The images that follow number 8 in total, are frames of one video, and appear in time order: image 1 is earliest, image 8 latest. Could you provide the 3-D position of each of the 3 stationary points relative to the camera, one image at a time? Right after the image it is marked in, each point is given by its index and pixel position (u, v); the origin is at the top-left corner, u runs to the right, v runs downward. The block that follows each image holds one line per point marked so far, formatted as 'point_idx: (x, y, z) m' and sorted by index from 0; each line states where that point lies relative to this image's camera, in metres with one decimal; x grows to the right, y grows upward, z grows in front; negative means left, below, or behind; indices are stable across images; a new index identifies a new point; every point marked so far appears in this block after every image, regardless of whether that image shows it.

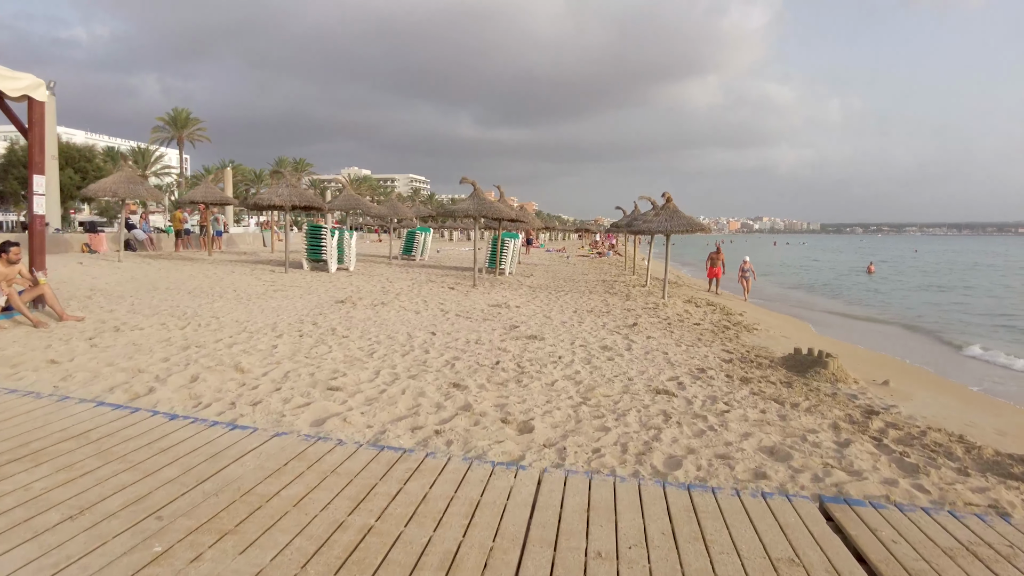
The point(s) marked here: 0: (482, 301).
0: (-0.4, -0.2, +9.7) m
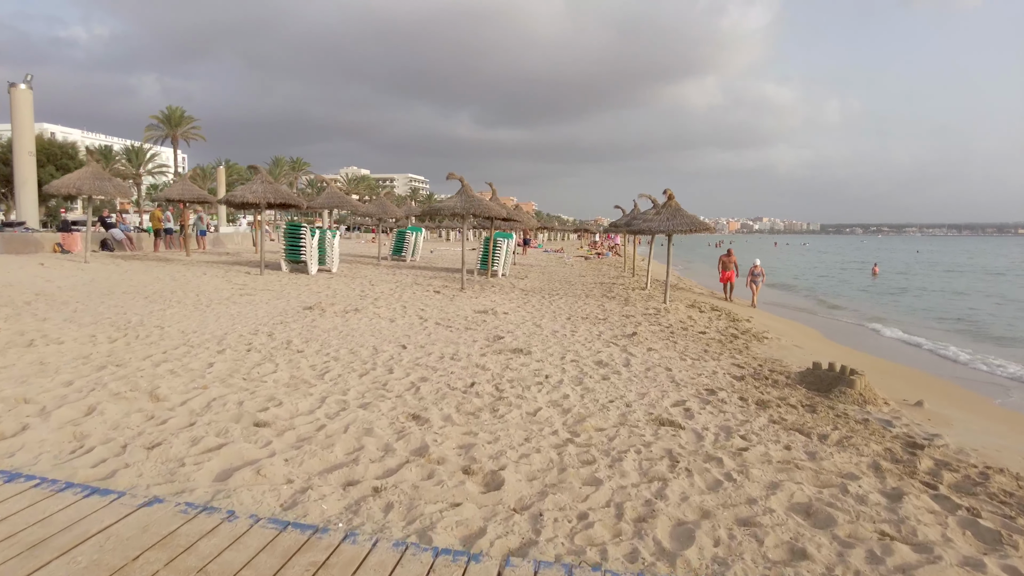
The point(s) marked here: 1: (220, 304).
0: (-0.6, -0.2, +8.9) m
1: (-3.5, -0.2, +8.2) m
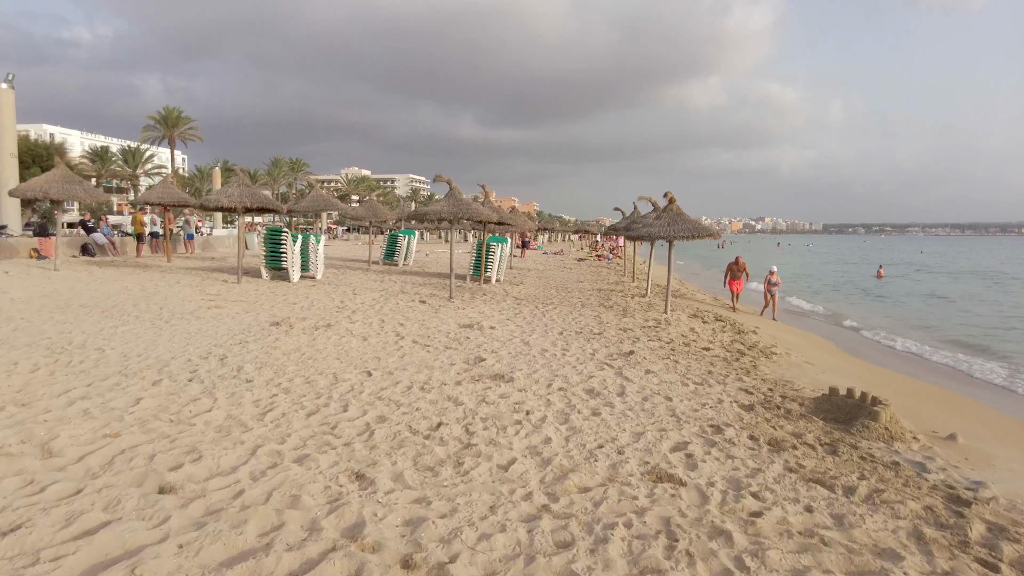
0: (-0.7, -0.4, +8.2) m
1: (-3.6, -0.3, +7.6) m
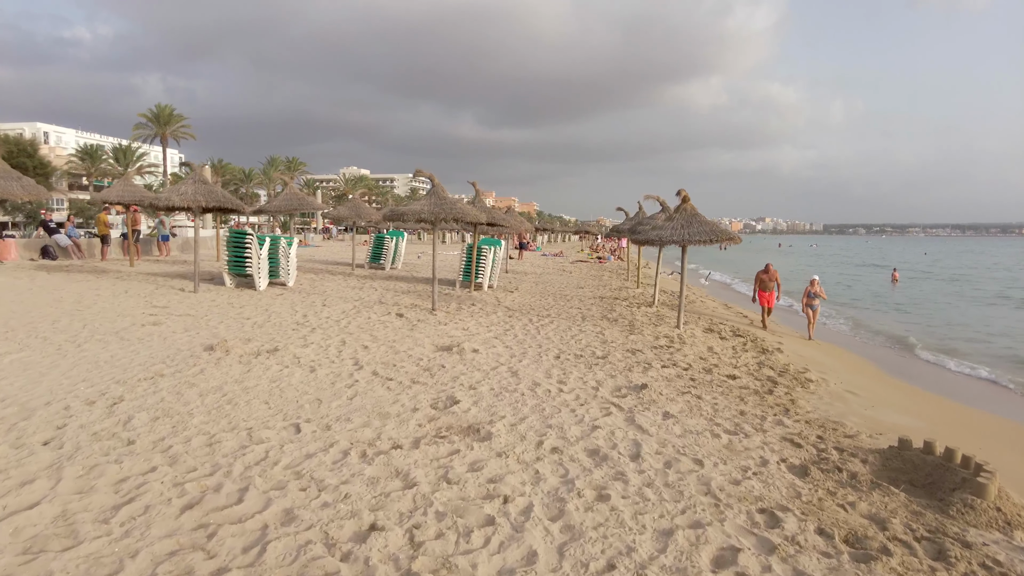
0: (-0.9, -0.5, +7.0) m
1: (-3.8, -0.5, +6.3) m
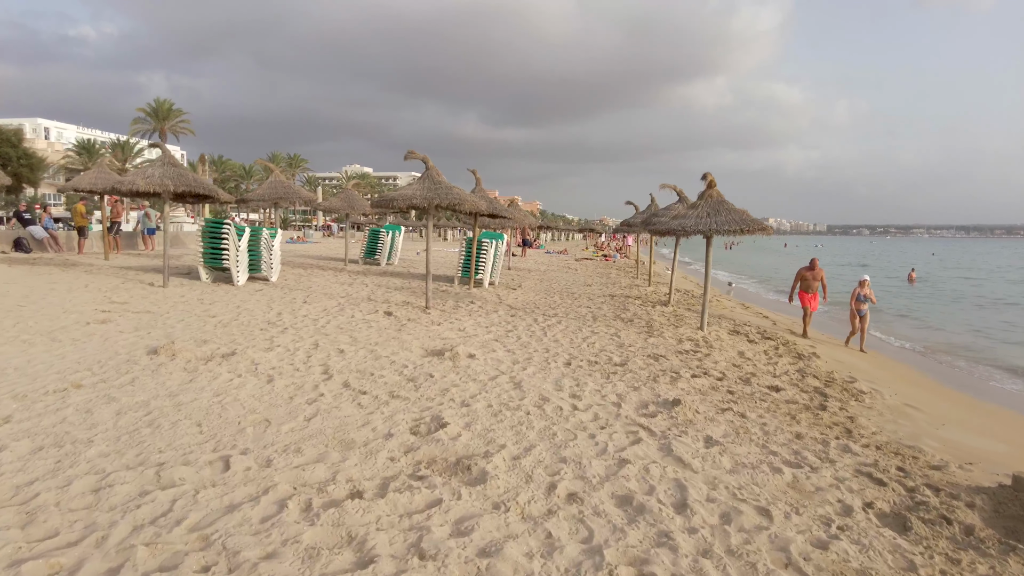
0: (-0.8, -0.5, +6.0) m
1: (-3.7, -0.4, +5.3) m
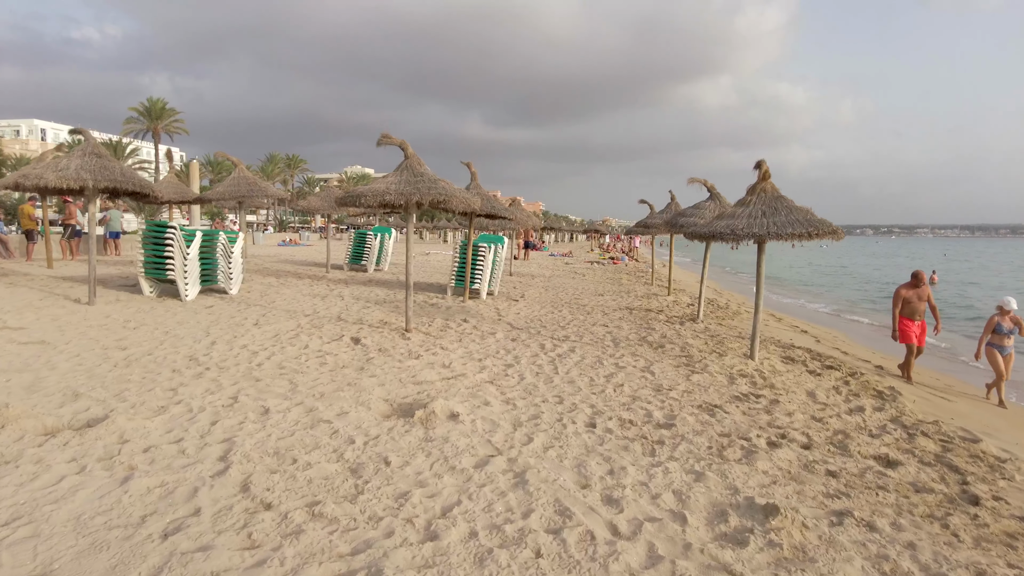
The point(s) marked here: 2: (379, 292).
0: (-0.8, -0.7, +4.3) m
1: (-3.7, -0.6, +3.7) m
2: (-2.0, -0.1, +10.3) m
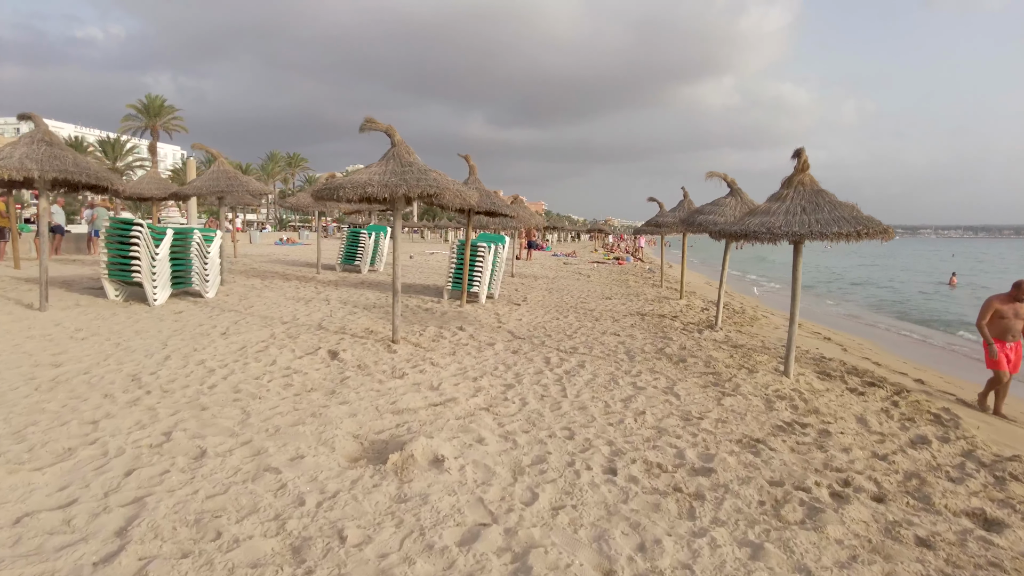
0: (-0.8, -0.7, +3.5) m
1: (-3.8, -0.6, +2.9) m
2: (-2.0, -0.1, +9.5) m
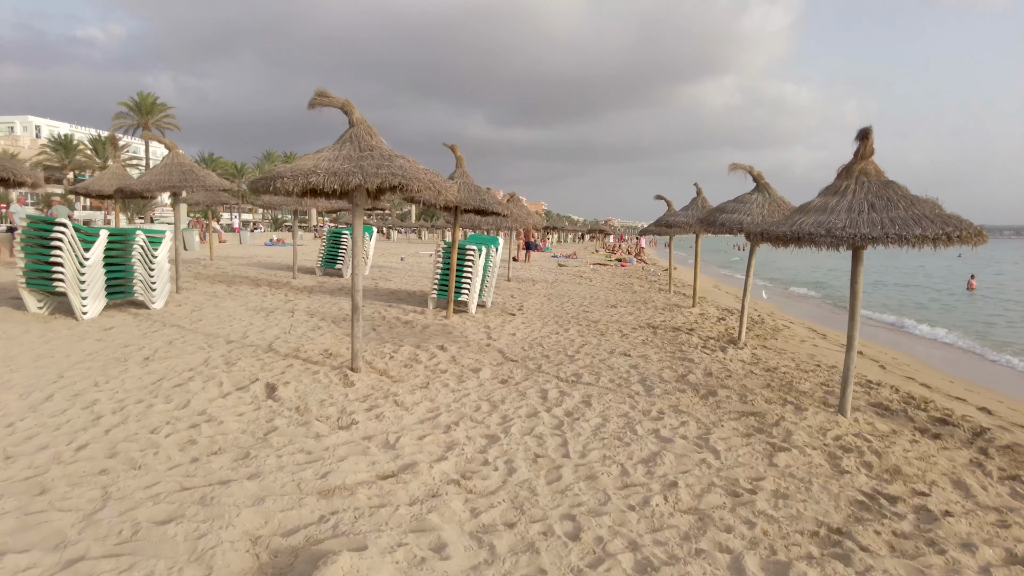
0: (-0.9, -0.8, +2.4) m
1: (-3.8, -0.7, +1.8) m
2: (-2.1, -0.2, +8.4) m
